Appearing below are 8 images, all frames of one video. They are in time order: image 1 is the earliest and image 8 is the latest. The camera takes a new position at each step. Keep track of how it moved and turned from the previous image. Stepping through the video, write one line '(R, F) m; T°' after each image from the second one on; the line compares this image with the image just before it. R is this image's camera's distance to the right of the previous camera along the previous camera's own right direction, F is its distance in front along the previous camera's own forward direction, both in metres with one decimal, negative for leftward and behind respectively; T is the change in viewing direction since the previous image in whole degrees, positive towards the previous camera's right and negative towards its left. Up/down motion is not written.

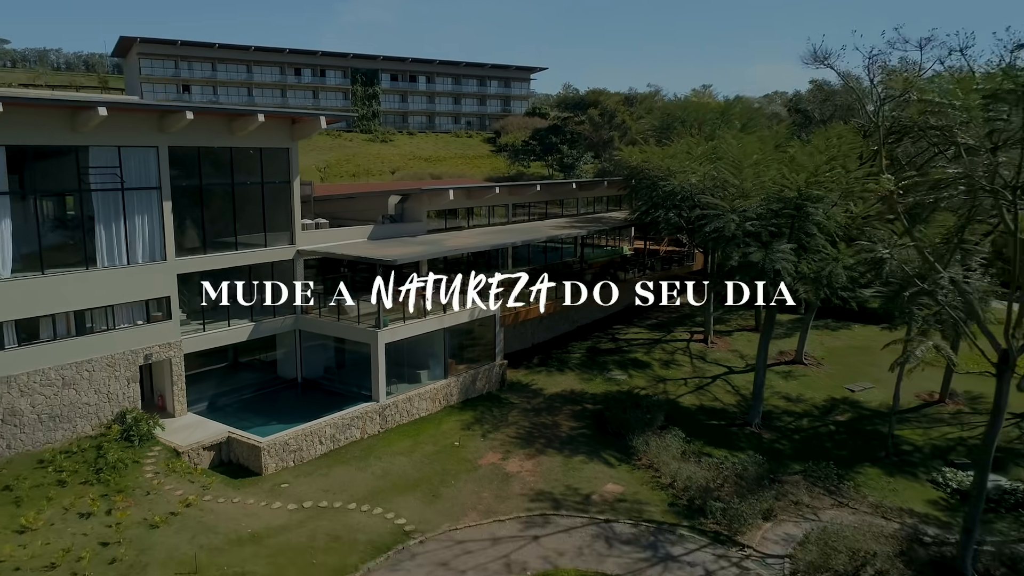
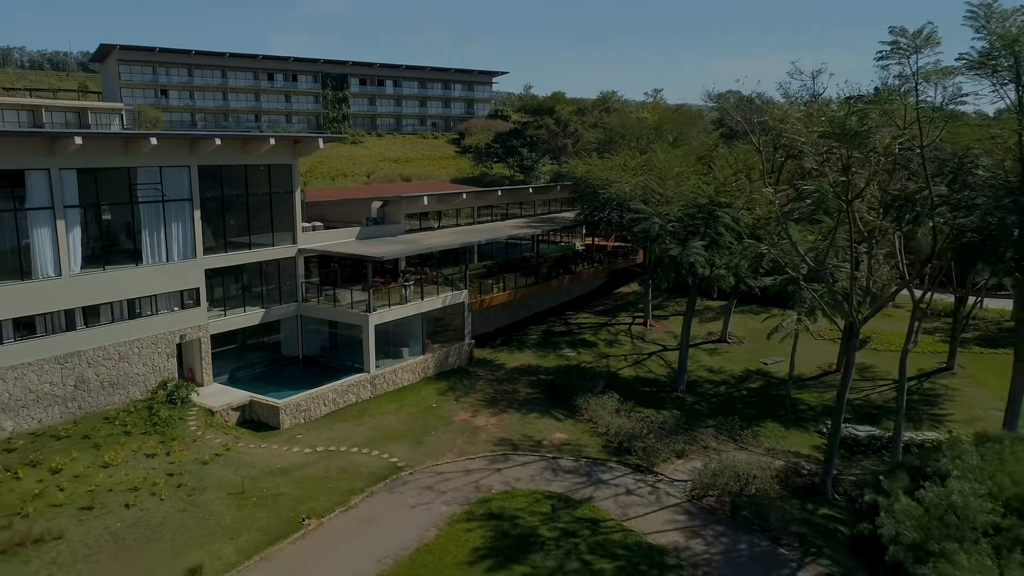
(-0.1, -4.1) m; +3°
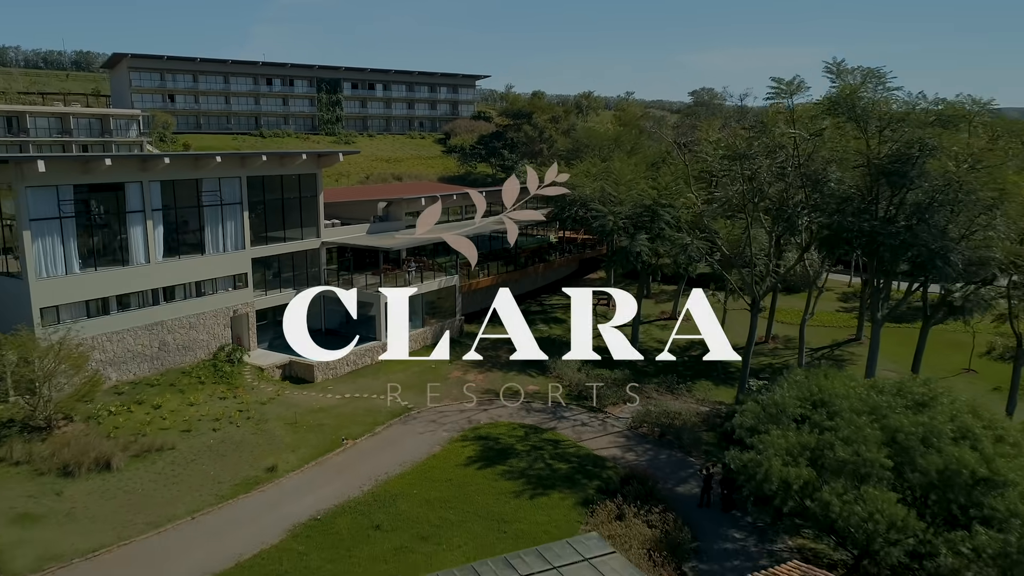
(0.0, -5.5) m; +1°
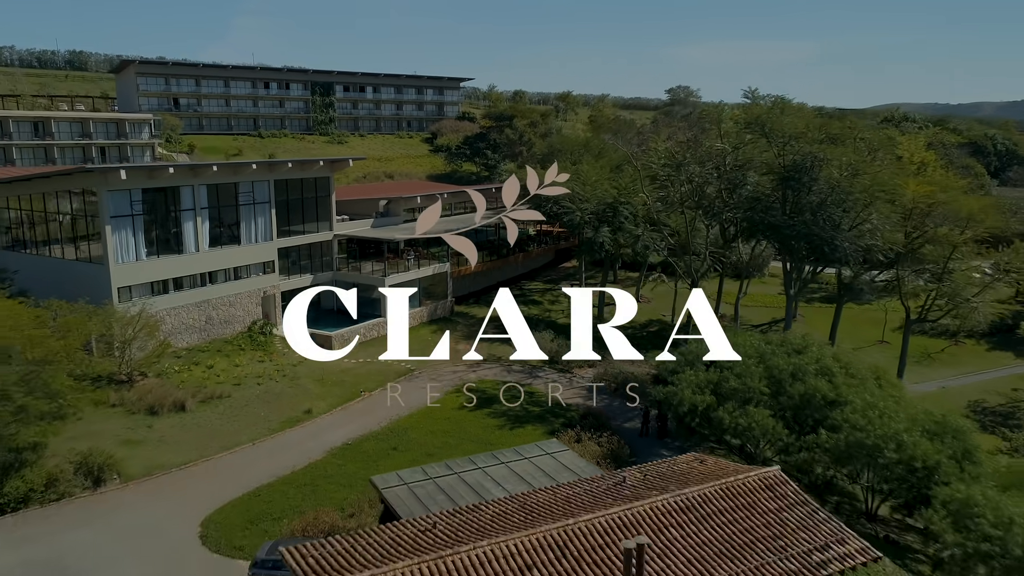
(0.0, -5.3) m; +1°
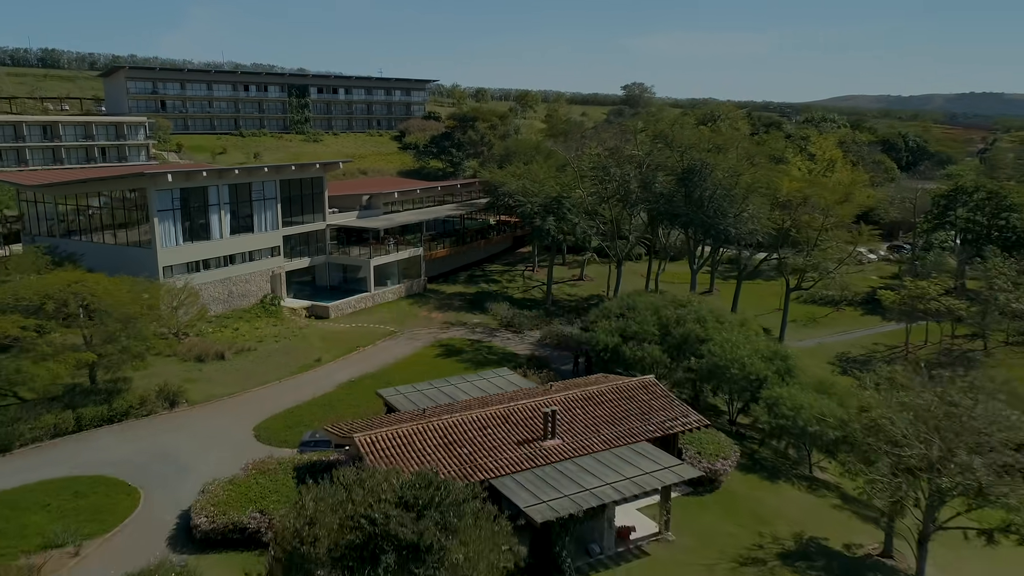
(+0.1, -7.3) m; +3°
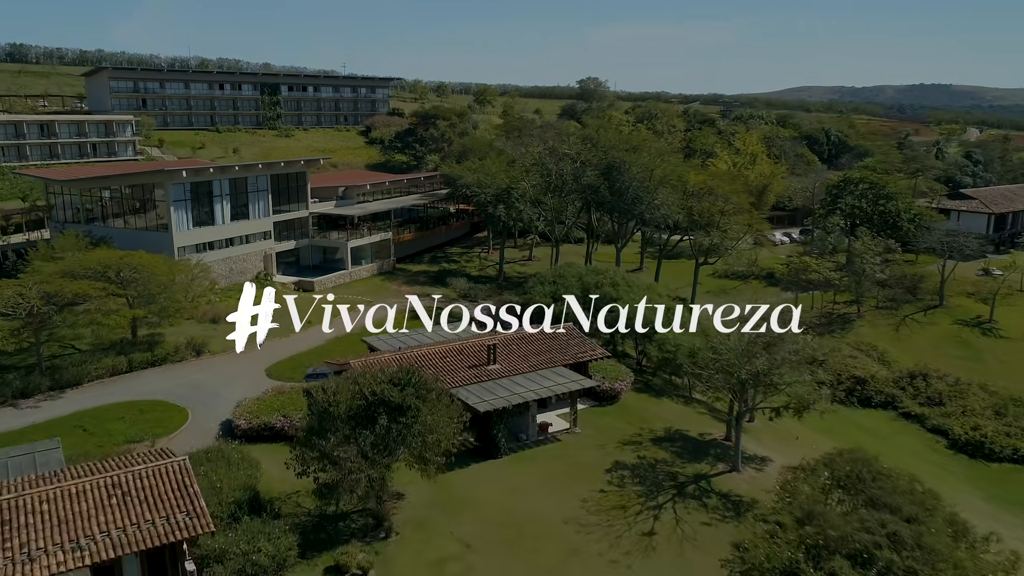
(+0.4, -7.3) m; +3°
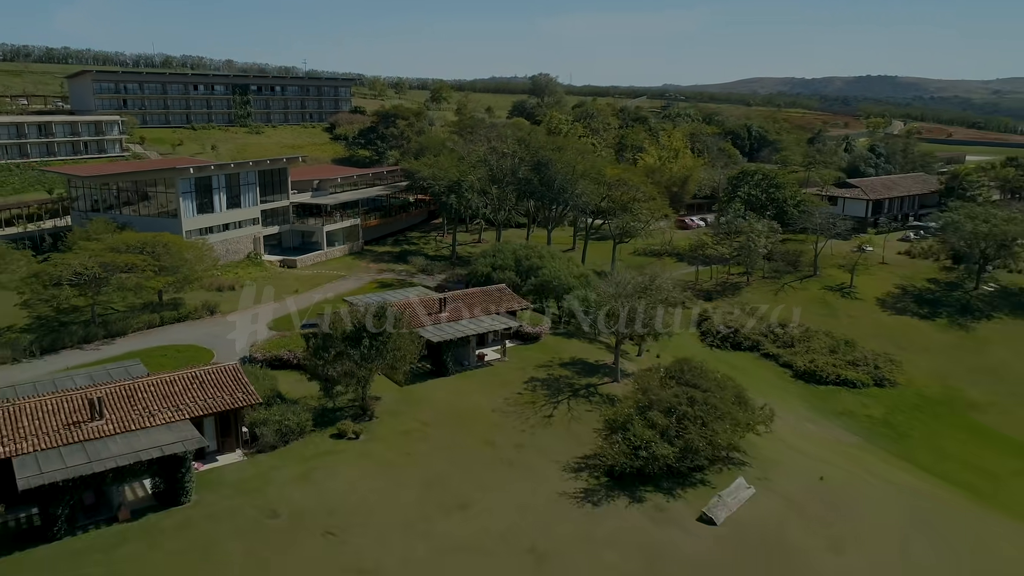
(+0.7, -9.3) m; +3°
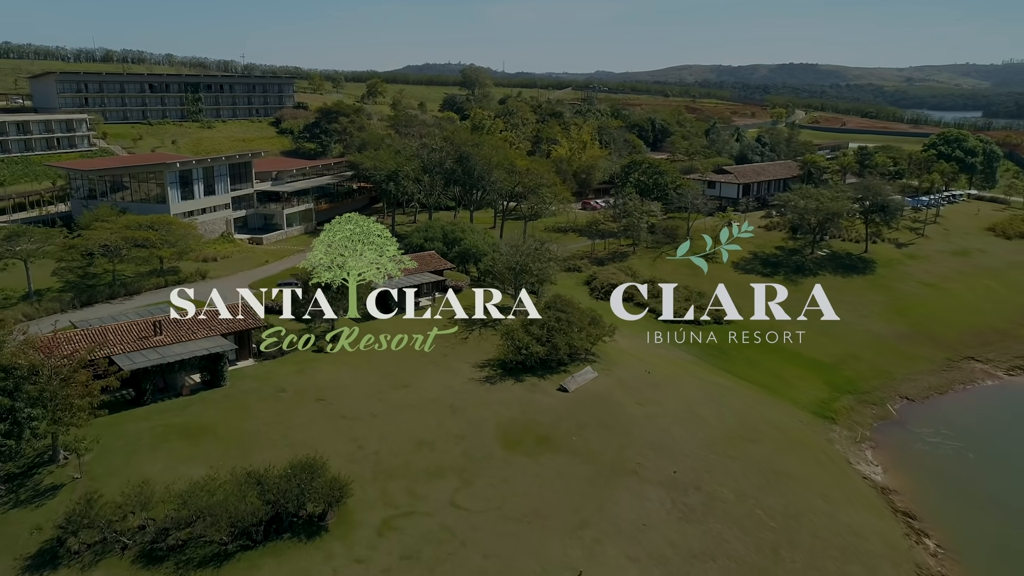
(+0.7, -12.5) m; +5°
